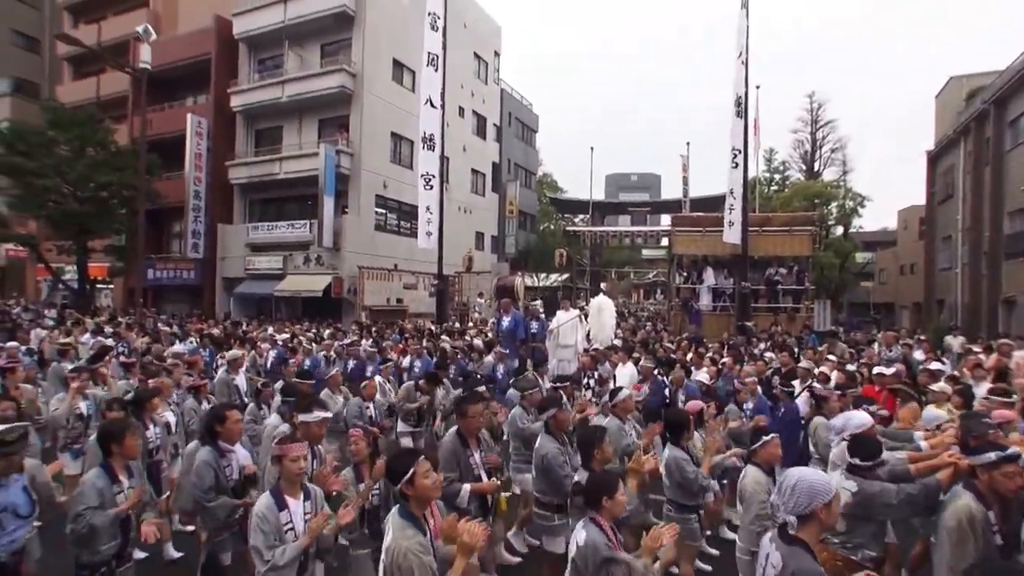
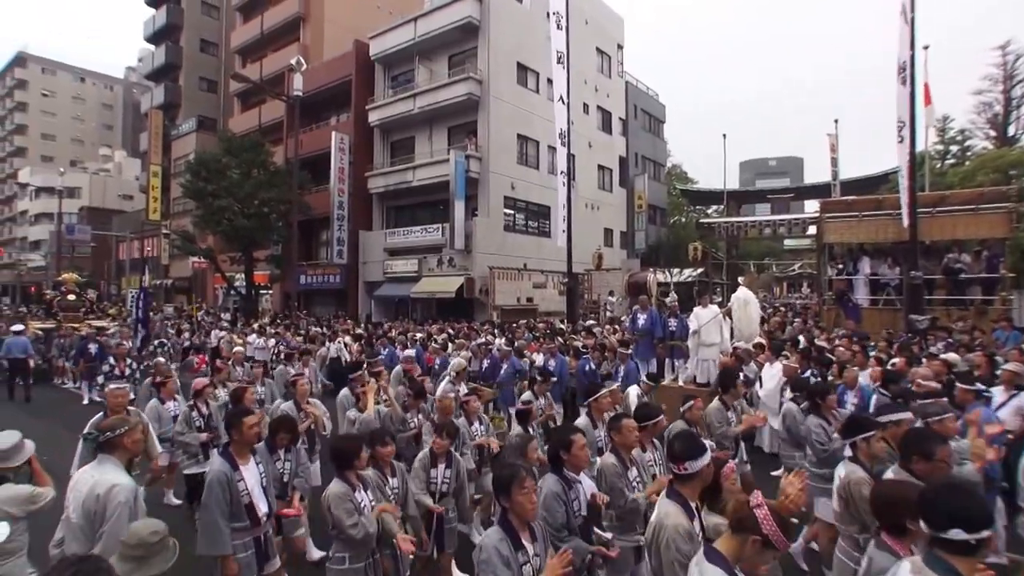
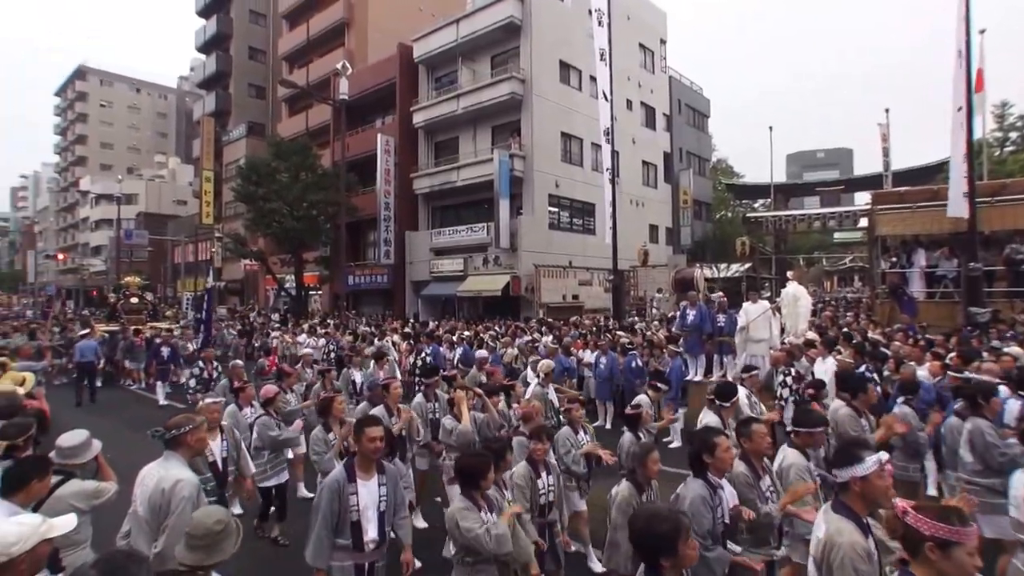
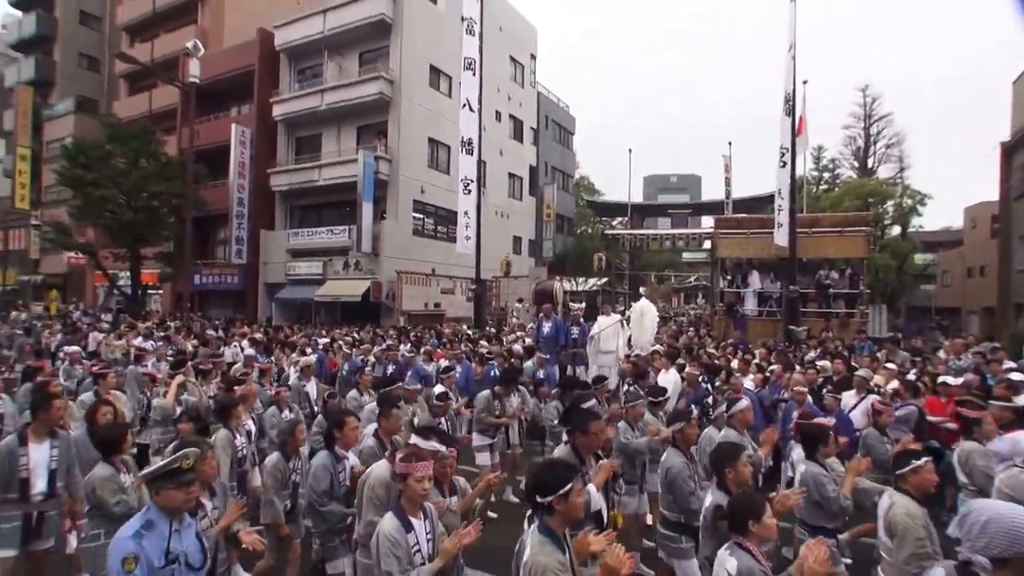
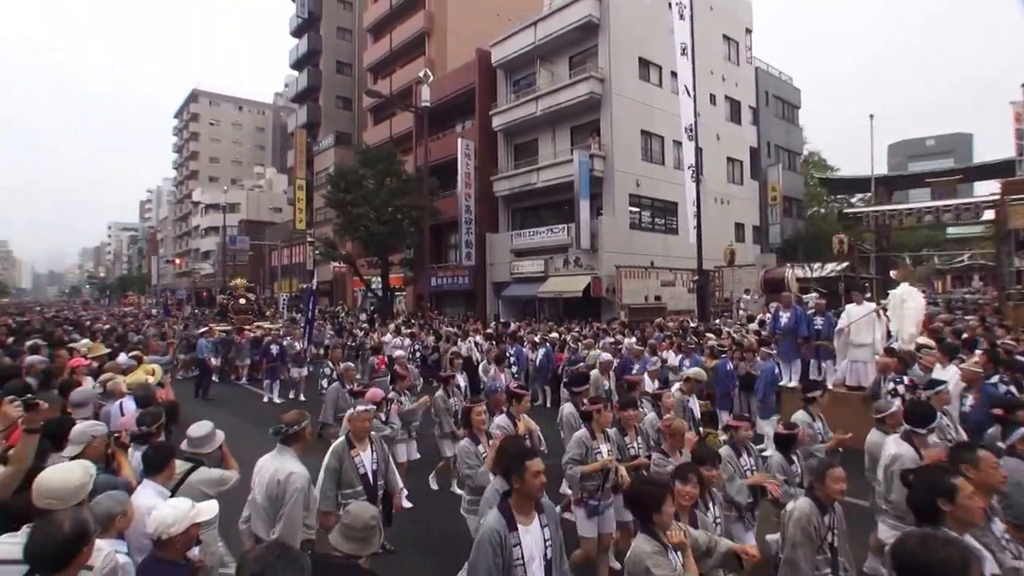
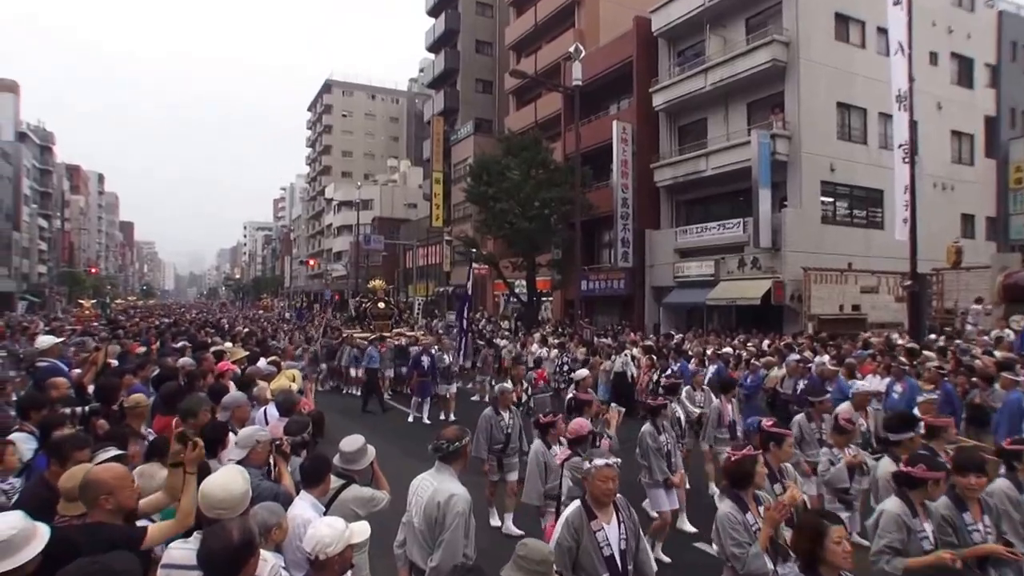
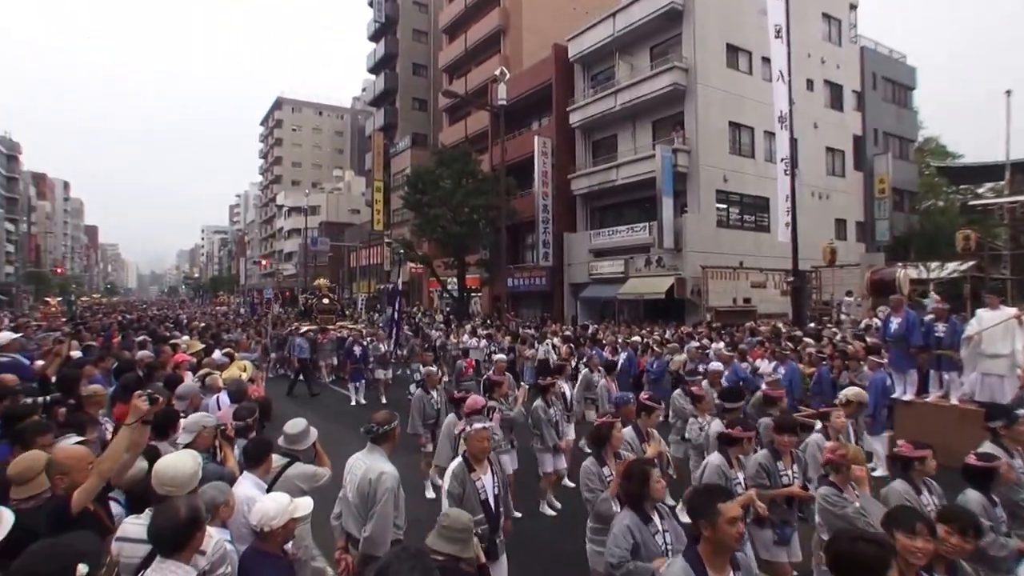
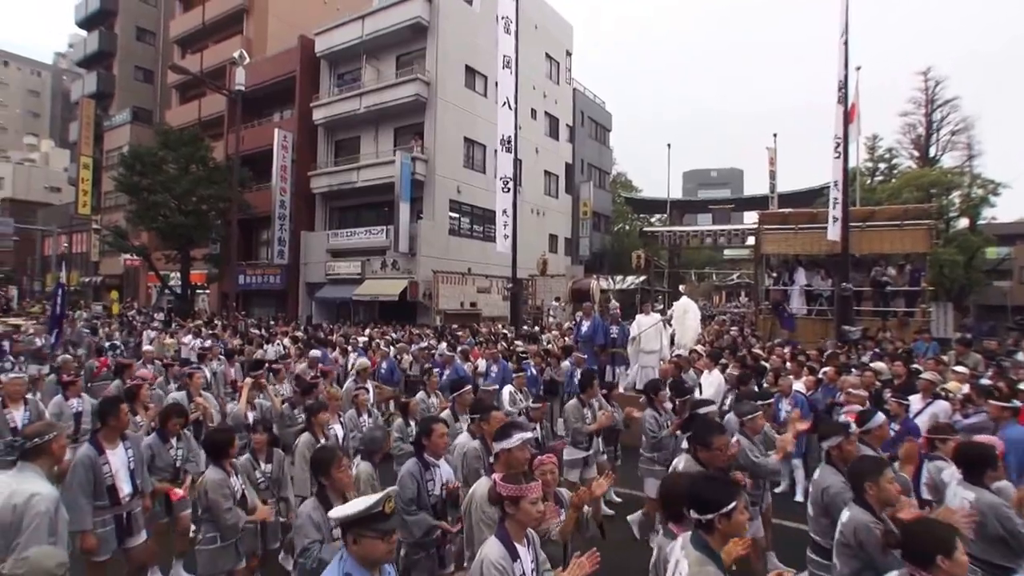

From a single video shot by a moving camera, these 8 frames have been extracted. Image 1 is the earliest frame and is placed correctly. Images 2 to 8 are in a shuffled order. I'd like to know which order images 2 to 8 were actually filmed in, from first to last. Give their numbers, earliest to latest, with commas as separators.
4, 8, 2, 3, 5, 7, 6
